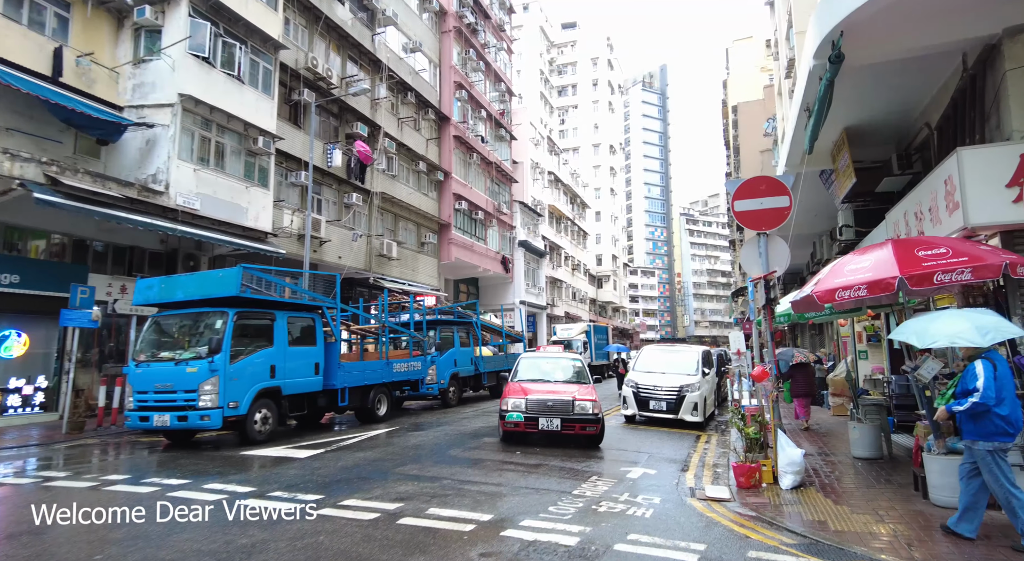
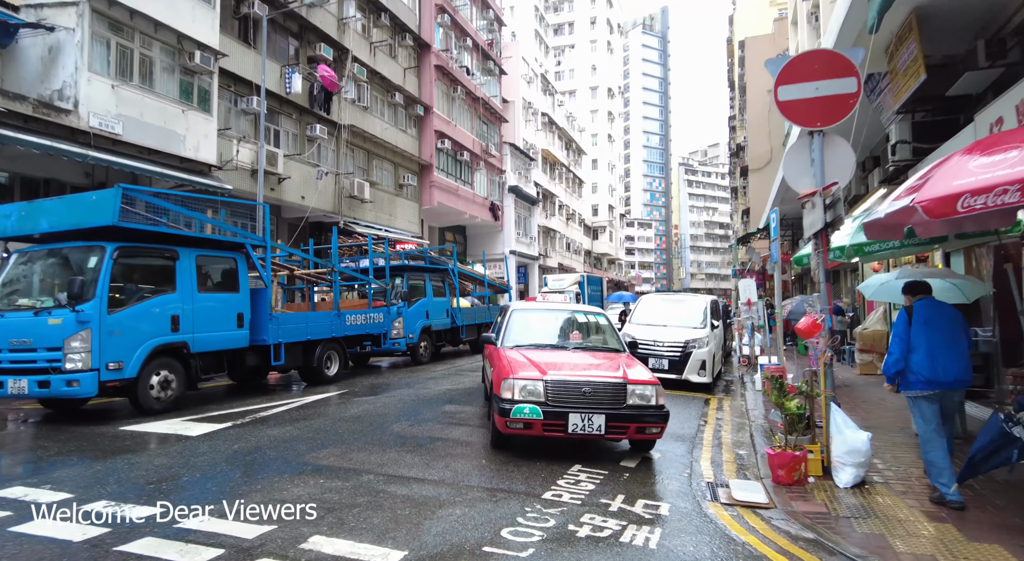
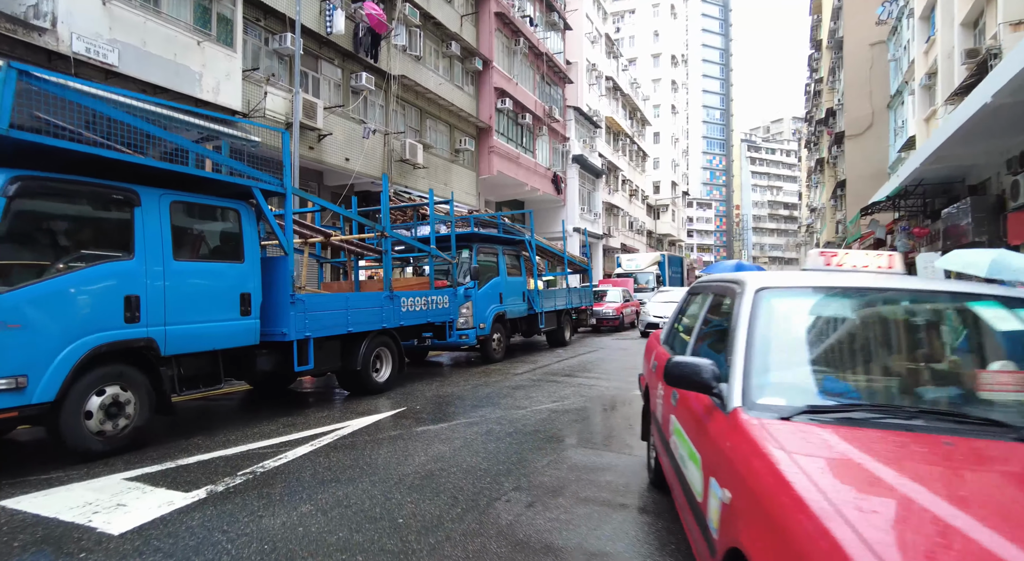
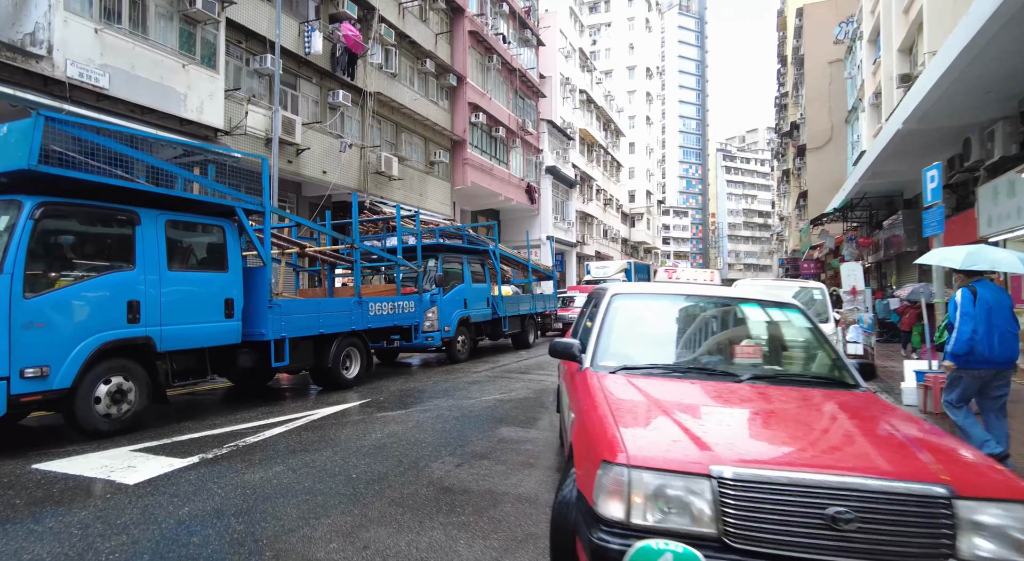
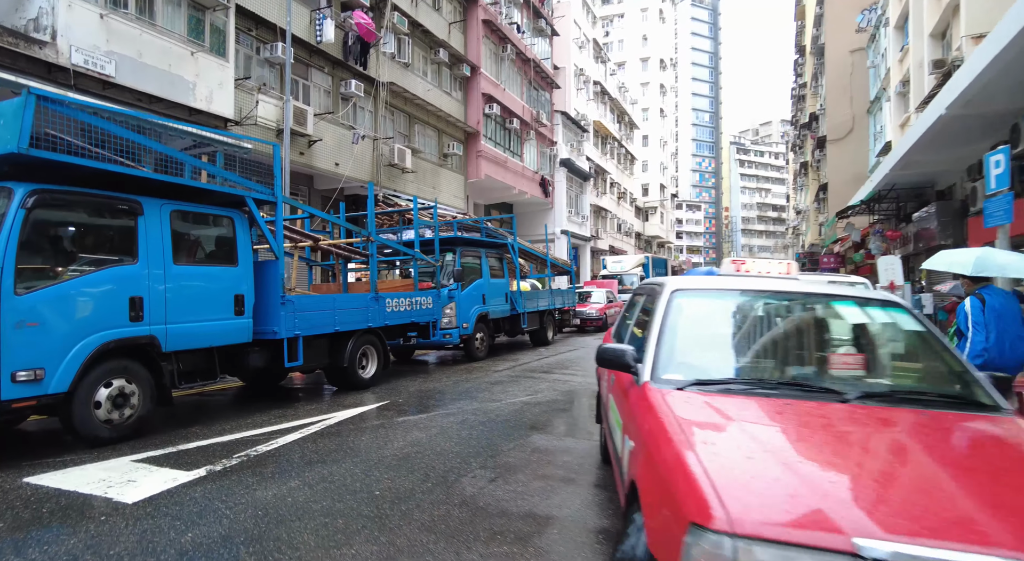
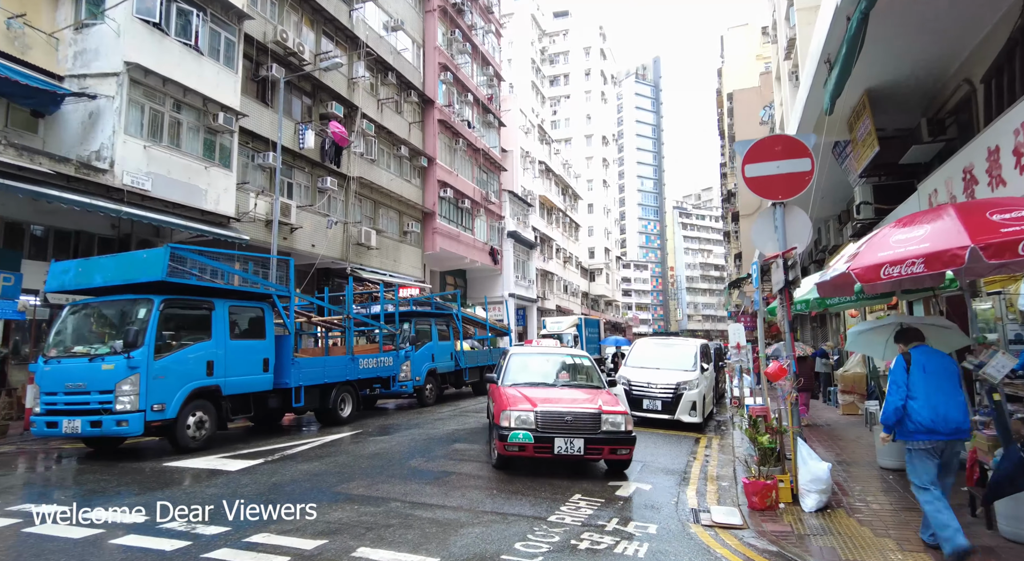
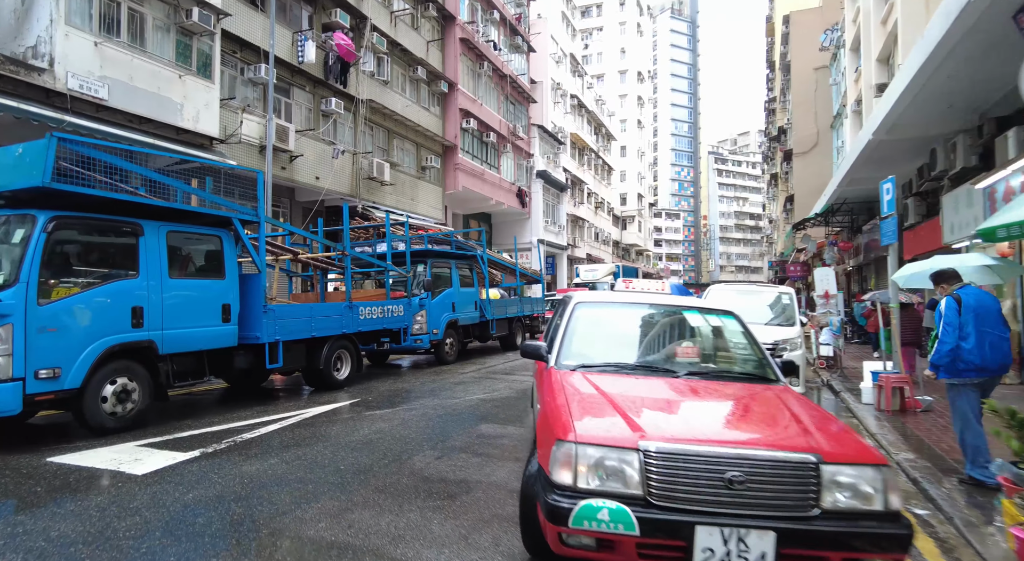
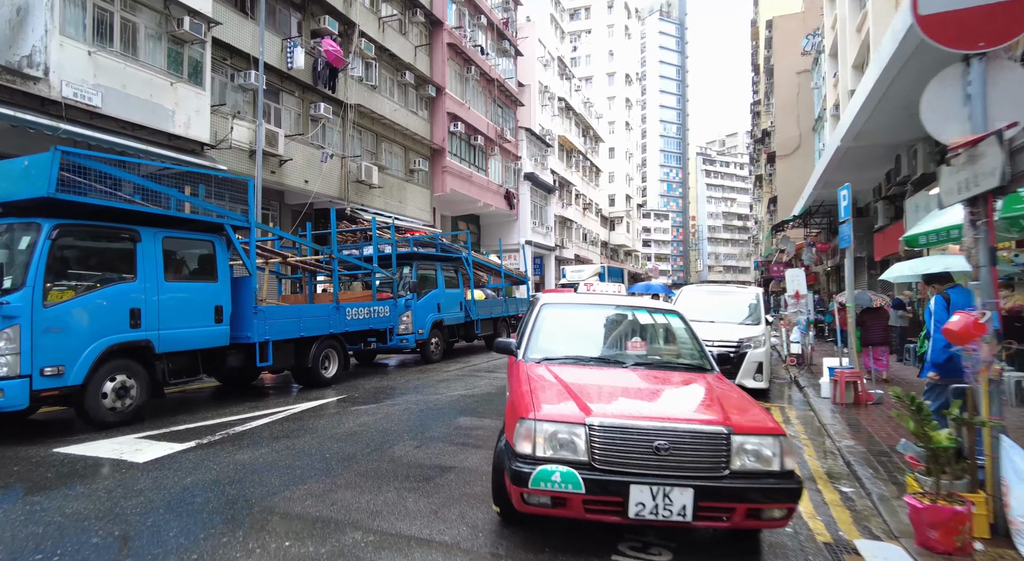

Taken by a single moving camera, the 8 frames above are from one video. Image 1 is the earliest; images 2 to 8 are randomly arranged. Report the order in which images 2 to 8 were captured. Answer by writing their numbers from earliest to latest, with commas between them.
6, 2, 8, 7, 4, 5, 3
